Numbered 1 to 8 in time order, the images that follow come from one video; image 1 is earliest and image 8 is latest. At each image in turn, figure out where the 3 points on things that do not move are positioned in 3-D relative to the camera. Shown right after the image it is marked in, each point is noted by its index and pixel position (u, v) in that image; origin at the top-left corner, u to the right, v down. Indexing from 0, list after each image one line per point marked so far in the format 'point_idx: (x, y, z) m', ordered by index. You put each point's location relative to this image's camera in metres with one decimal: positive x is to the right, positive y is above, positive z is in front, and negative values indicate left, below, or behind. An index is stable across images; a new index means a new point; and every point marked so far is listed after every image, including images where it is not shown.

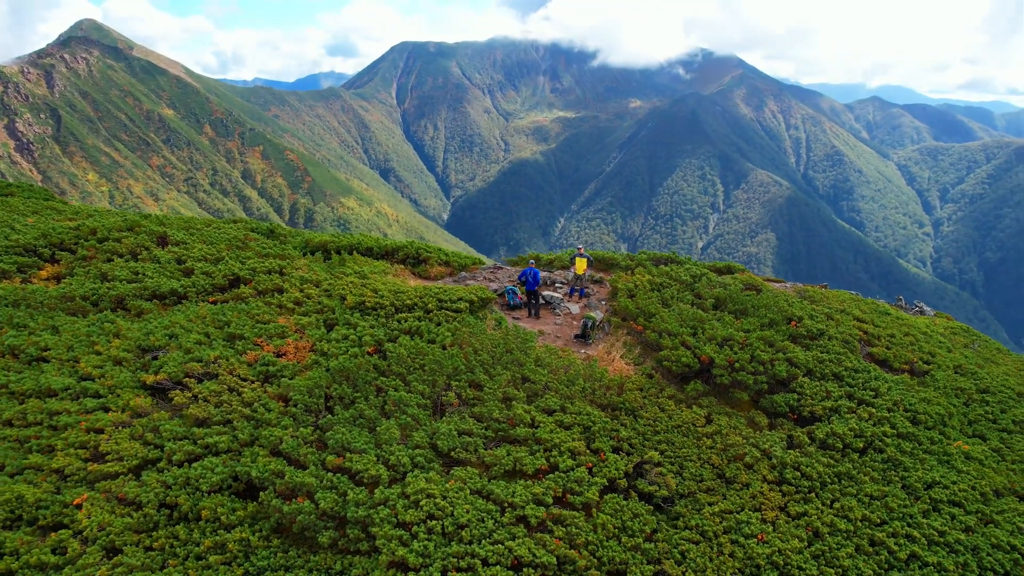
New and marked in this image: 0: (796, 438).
0: (+6.3, -3.3, +15.0) m
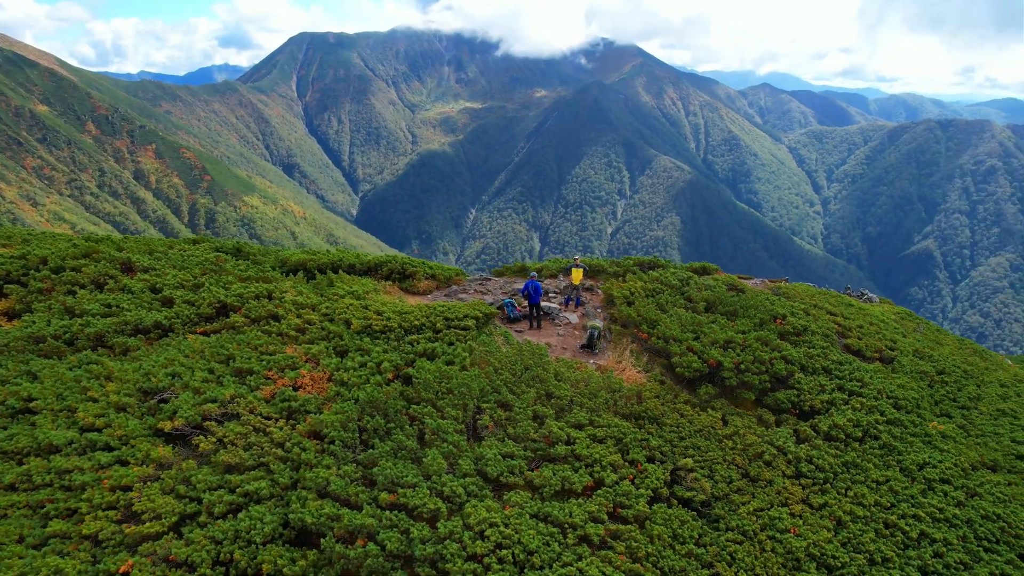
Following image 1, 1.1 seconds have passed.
0: (+6.9, -3.4, +16.1) m
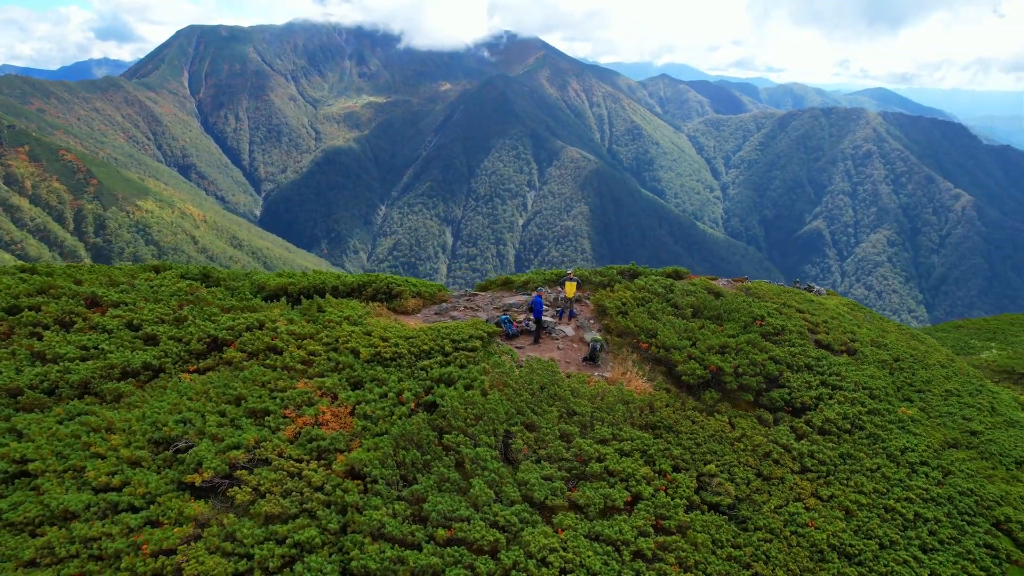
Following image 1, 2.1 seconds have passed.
0: (+7.3, -3.6, +17.3) m
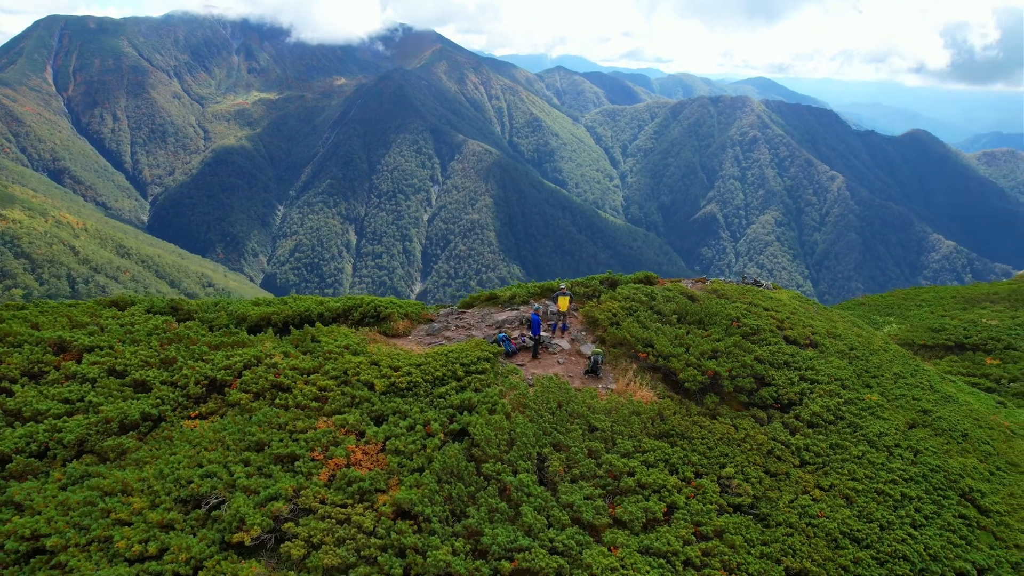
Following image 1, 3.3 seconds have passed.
0: (+7.6, -3.7, +18.6) m
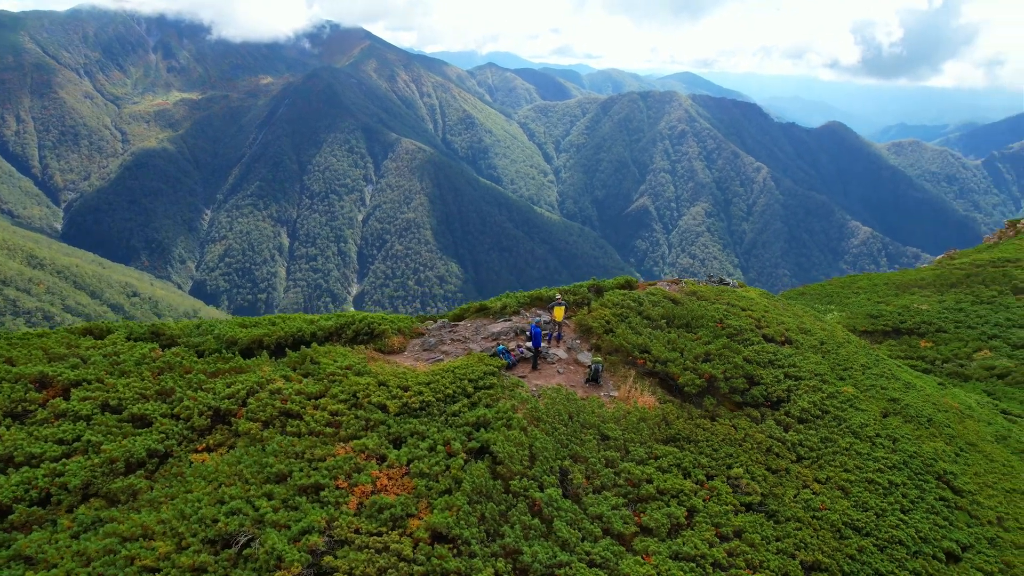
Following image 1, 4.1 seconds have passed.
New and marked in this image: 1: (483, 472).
0: (+7.8, -3.8, +19.5) m
1: (-0.6, -4.0, +14.7) m
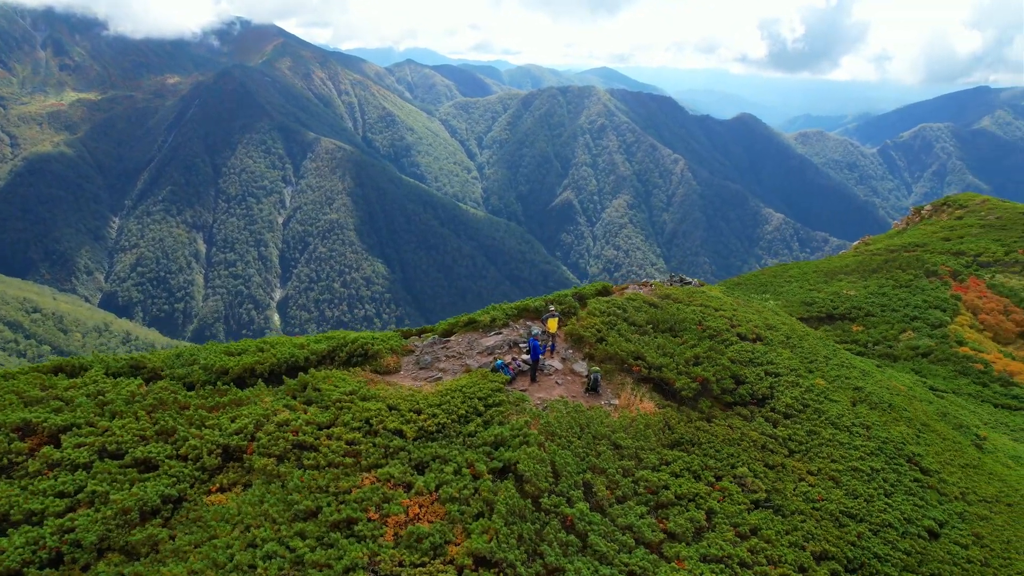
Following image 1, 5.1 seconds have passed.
0: (+7.8, -3.9, +20.5) m
1: (0.0, -4.5, +14.8) m
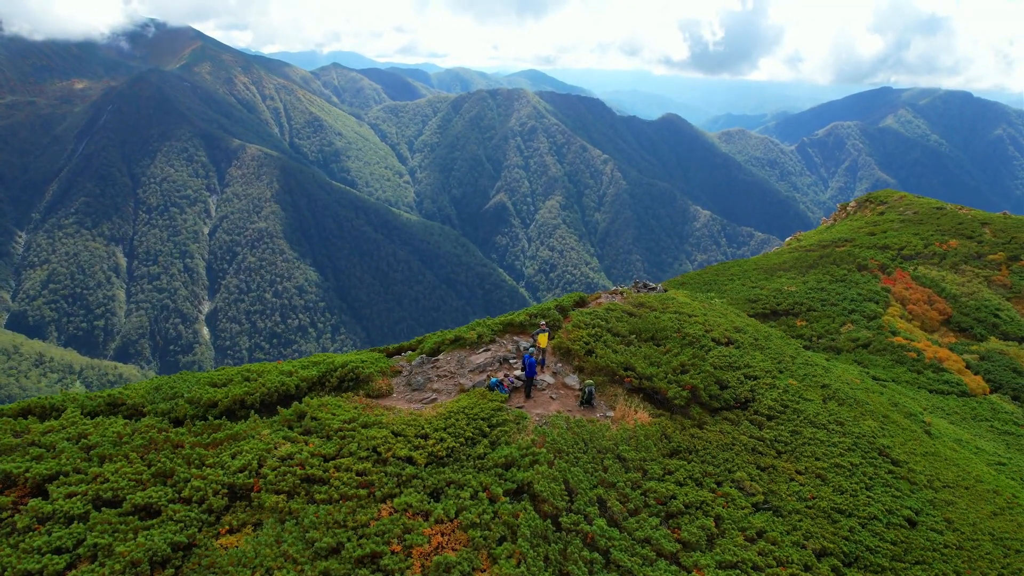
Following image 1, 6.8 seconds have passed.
0: (+7.6, -4.1, +21.2) m
1: (+0.5, -5.0, +14.8) m
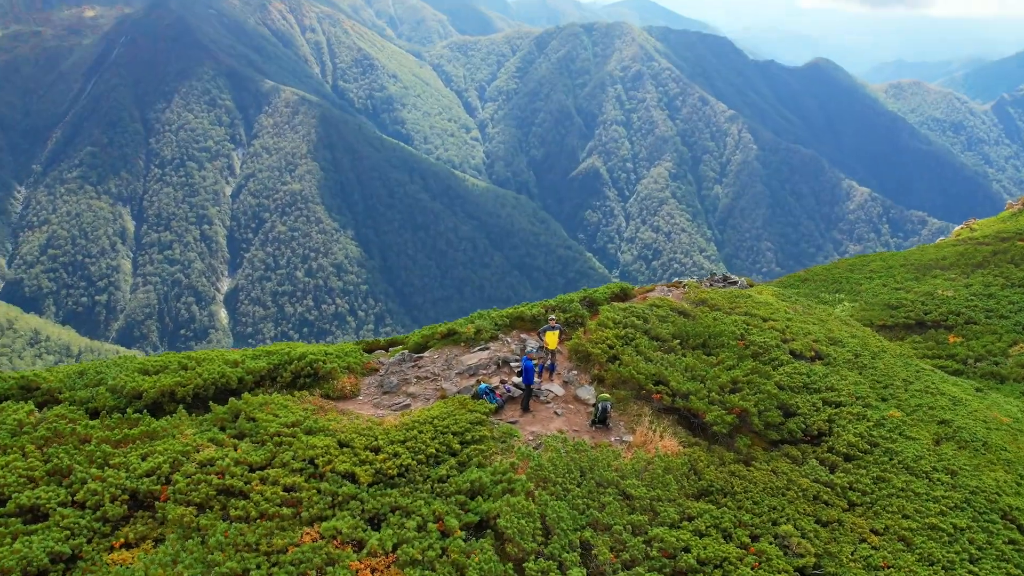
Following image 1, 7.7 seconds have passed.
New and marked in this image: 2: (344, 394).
0: (+7.9, -4.3, +17.1) m
1: (-0.4, -4.9, +12.3) m
2: (-3.4, -2.8, +17.9) m
